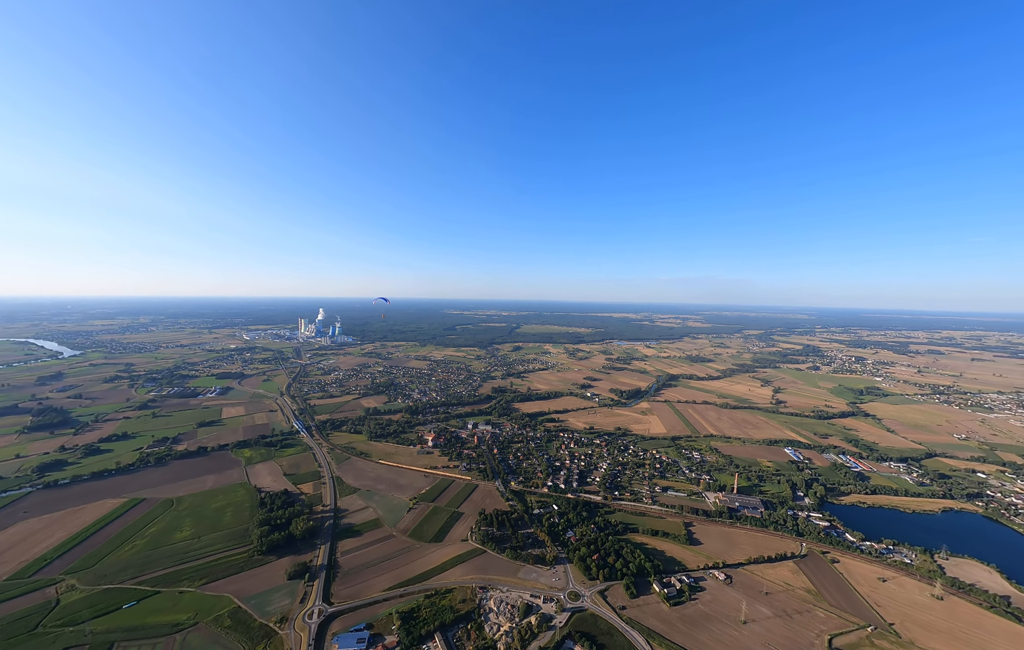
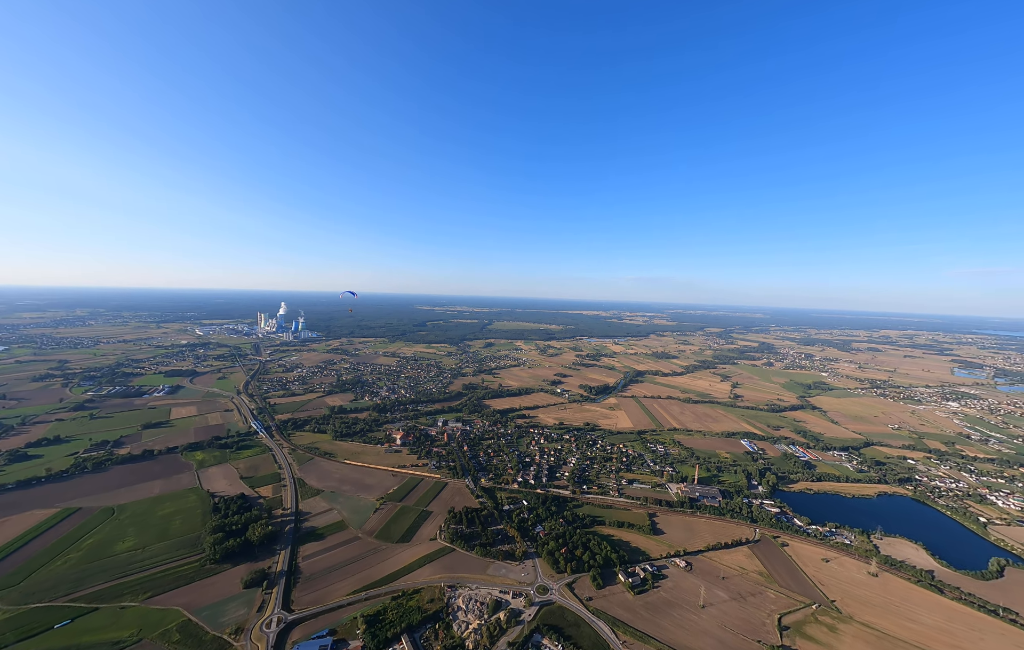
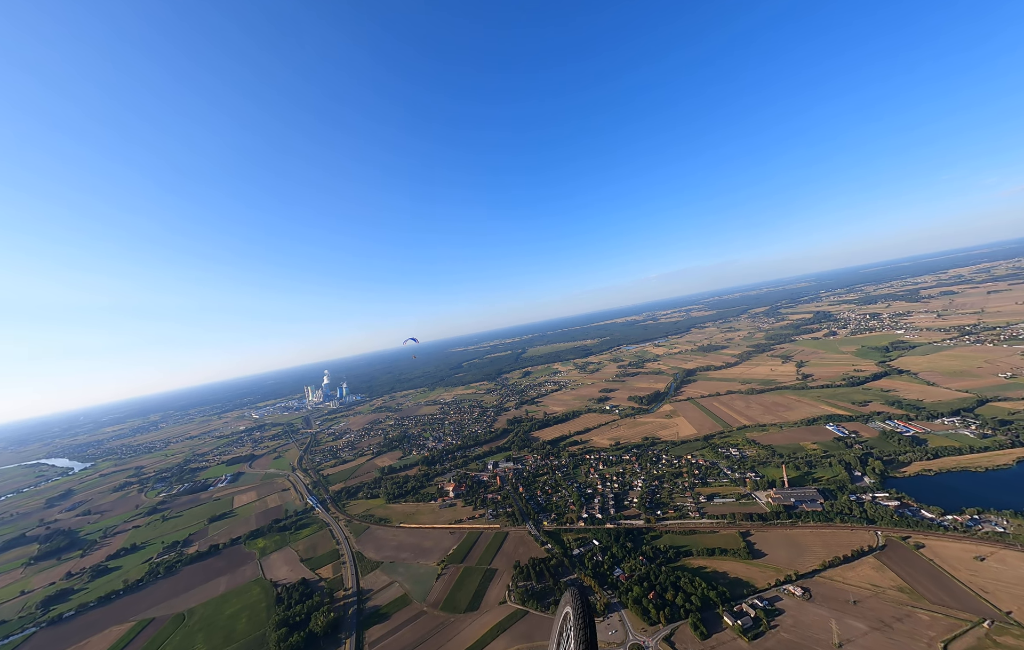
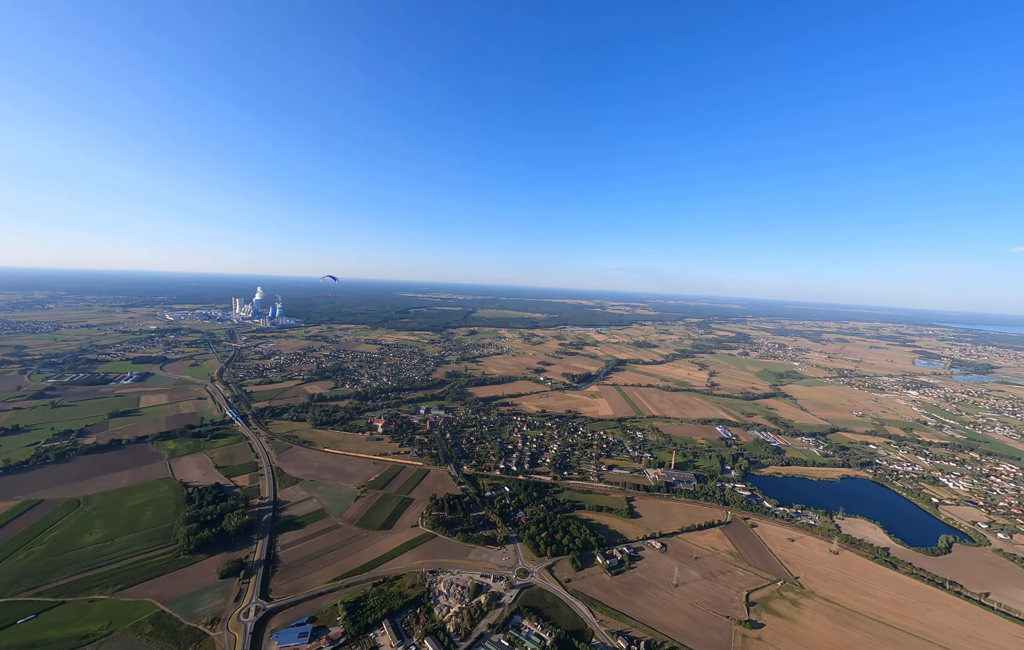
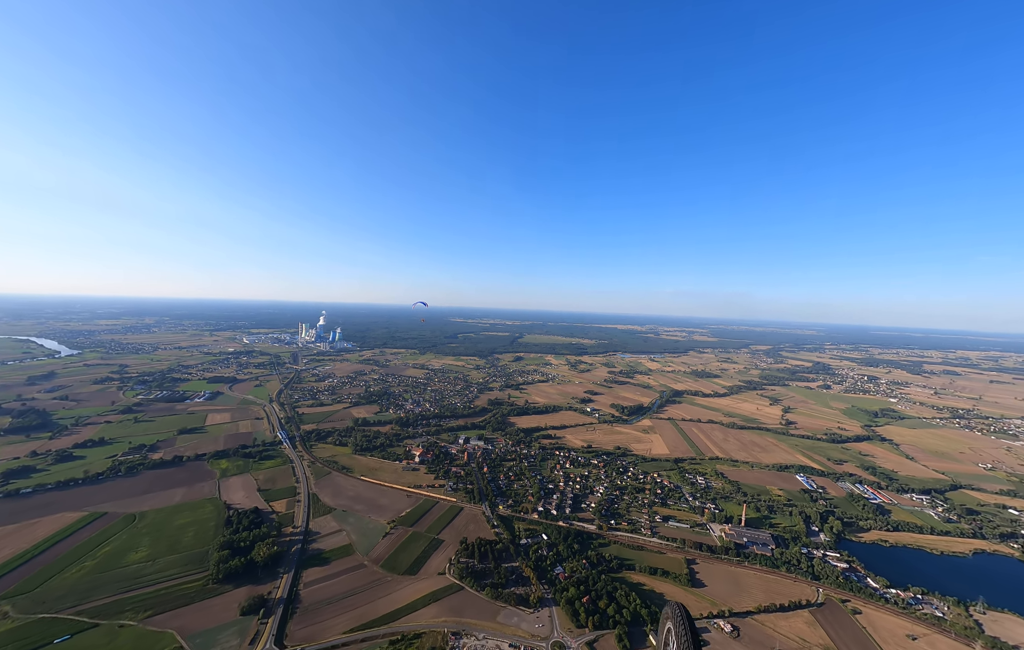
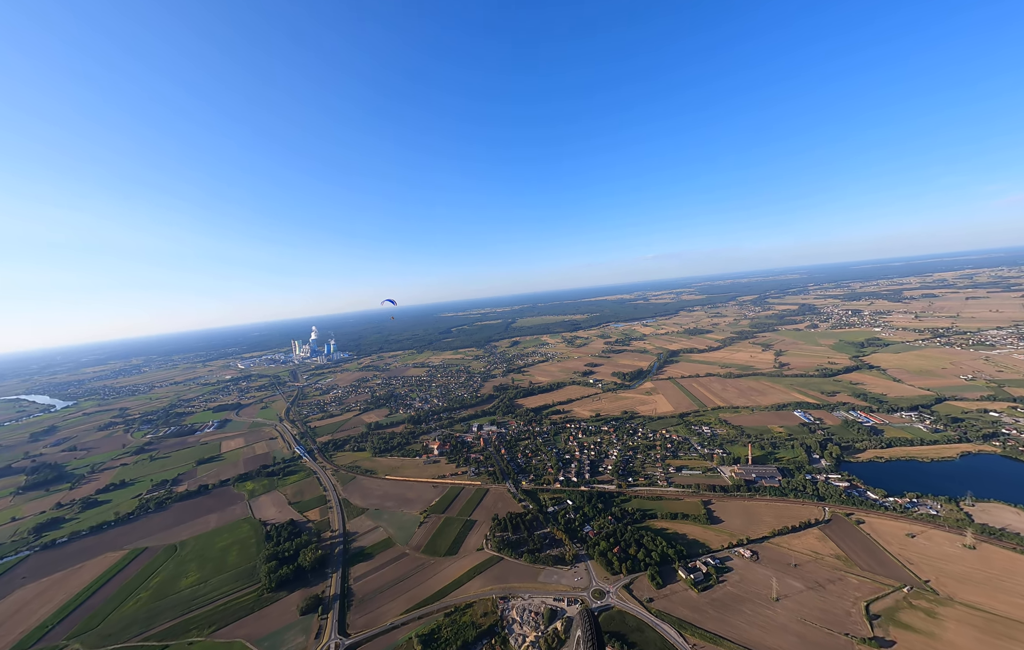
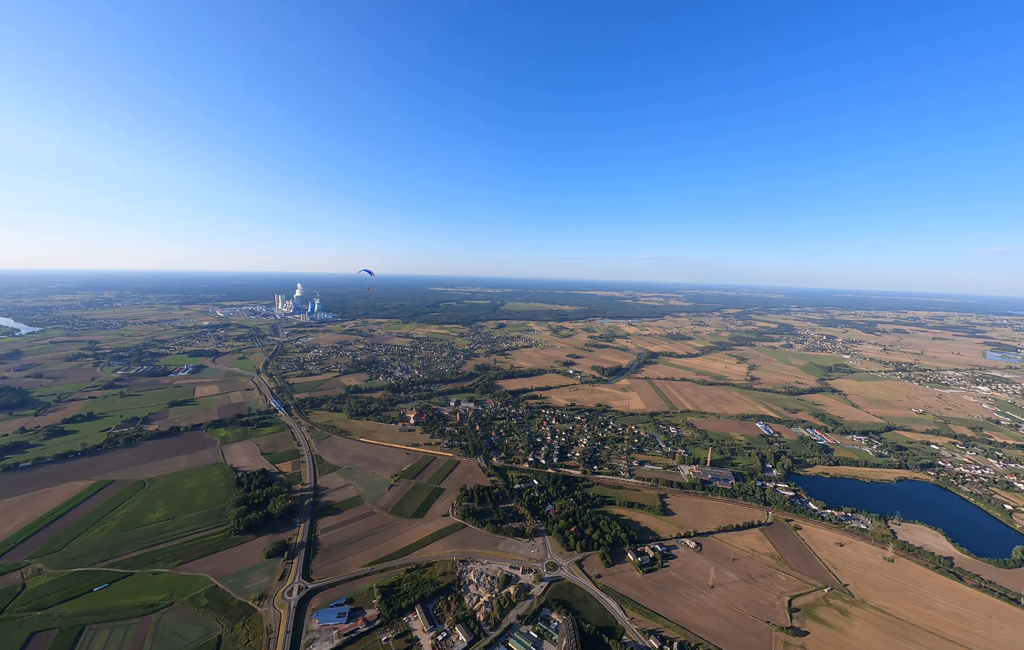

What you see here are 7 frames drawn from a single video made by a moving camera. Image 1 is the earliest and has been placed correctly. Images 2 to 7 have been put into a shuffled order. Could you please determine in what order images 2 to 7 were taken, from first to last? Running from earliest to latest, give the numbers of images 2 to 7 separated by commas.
2, 4, 7, 6, 3, 5
